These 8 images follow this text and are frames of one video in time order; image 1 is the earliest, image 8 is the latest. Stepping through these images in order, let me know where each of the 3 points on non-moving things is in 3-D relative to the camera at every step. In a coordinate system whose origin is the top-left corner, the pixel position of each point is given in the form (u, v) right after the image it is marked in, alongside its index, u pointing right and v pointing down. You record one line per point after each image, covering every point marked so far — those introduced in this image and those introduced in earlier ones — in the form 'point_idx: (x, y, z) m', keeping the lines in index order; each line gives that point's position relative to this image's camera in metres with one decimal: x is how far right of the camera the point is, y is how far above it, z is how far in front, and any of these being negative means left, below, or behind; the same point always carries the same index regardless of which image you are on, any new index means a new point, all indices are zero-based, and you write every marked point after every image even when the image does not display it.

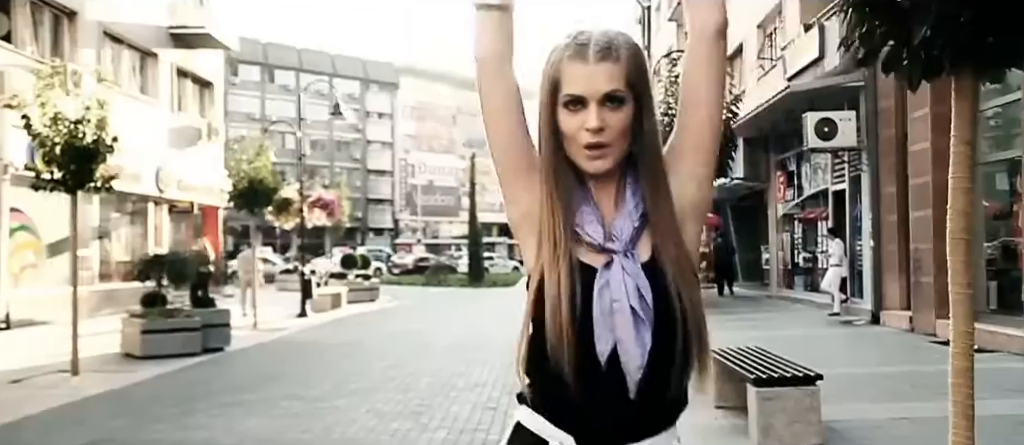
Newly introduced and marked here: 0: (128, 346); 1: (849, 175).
0: (-6.6, -2.1, +15.1) m
1: (+7.6, +1.1, +19.7) m
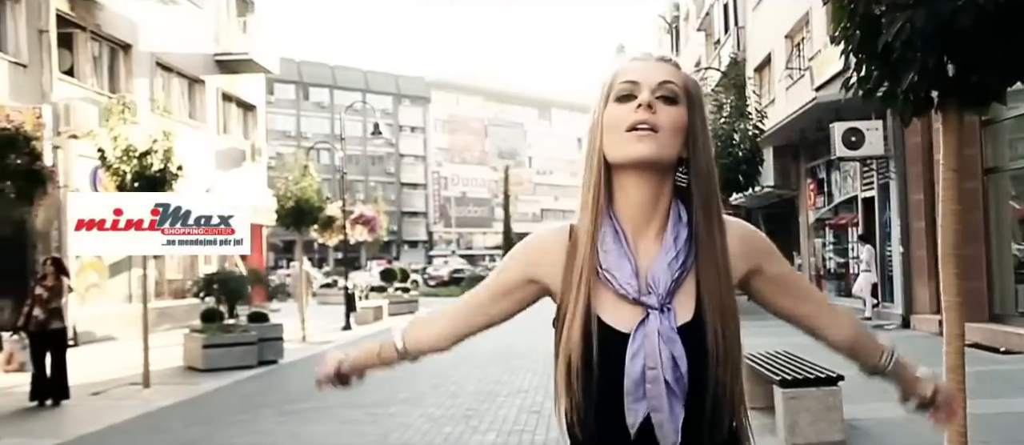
0: (-5.8, -2.5, +16.0) m
1: (+8.4, +0.9, +20.2) m
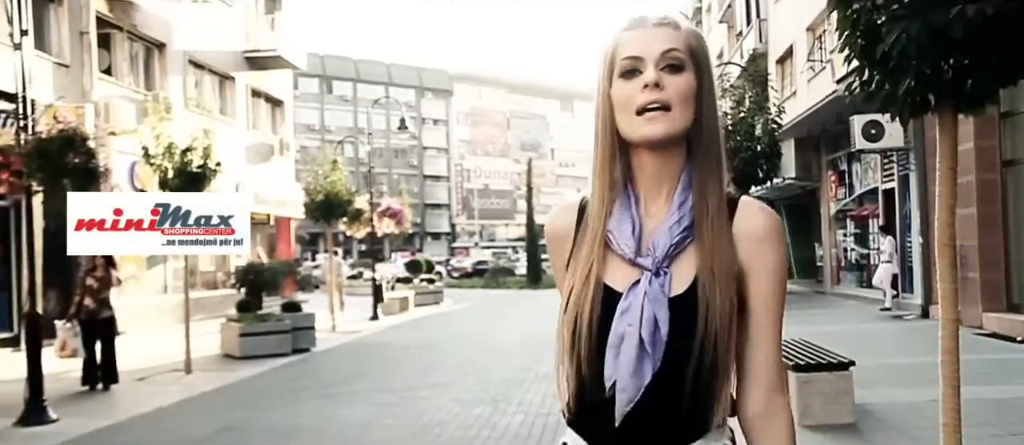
0: (-5.4, -2.4, +16.6) m
1: (+9.0, +1.1, +20.4) m
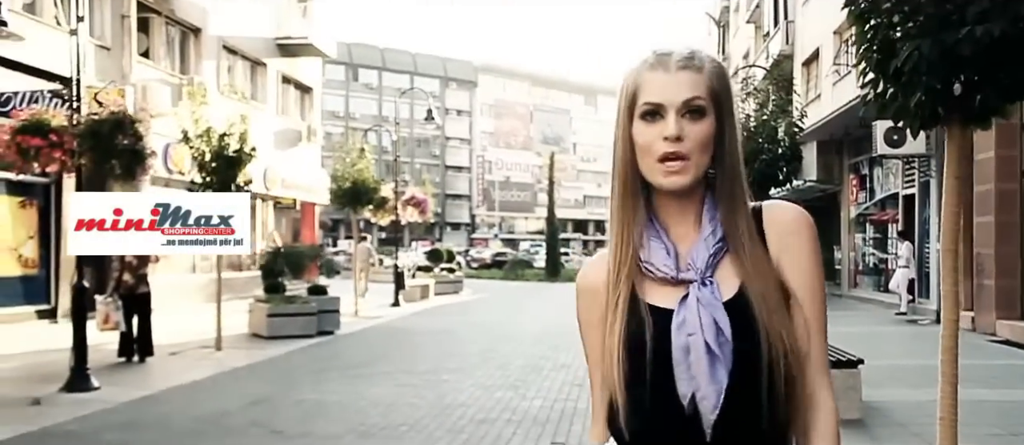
0: (-5.0, -2.0, +17.2) m
1: (+9.5, +1.0, +20.6) m
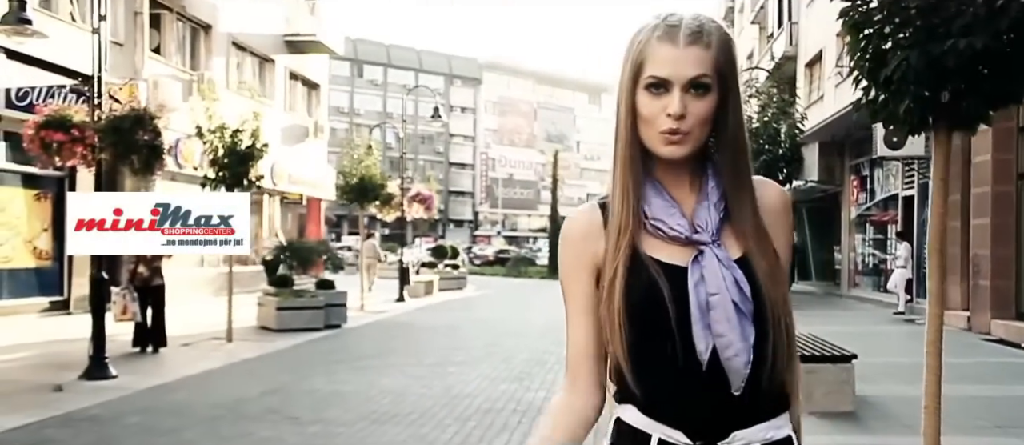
0: (-4.9, -1.9, +17.5) m
1: (+9.6, +0.9, +20.9) m
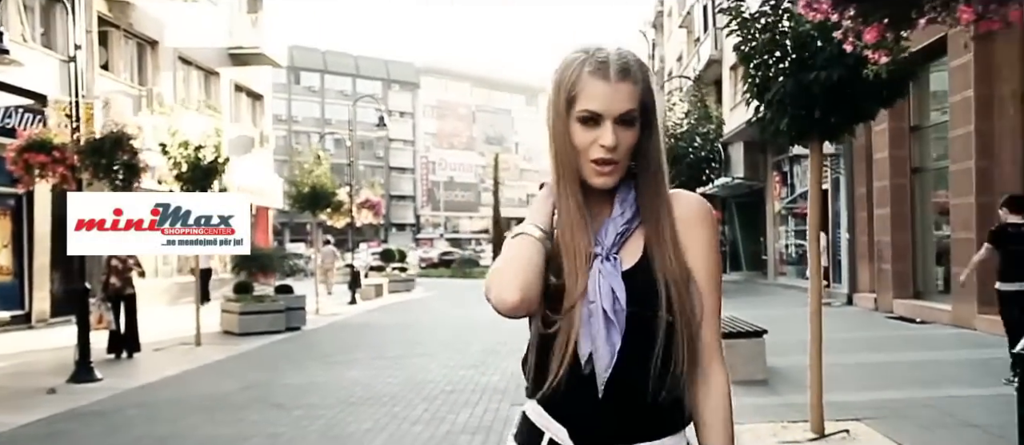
0: (-6.0, -2.1, +18.4) m
1: (+8.3, +1.2, +22.7) m
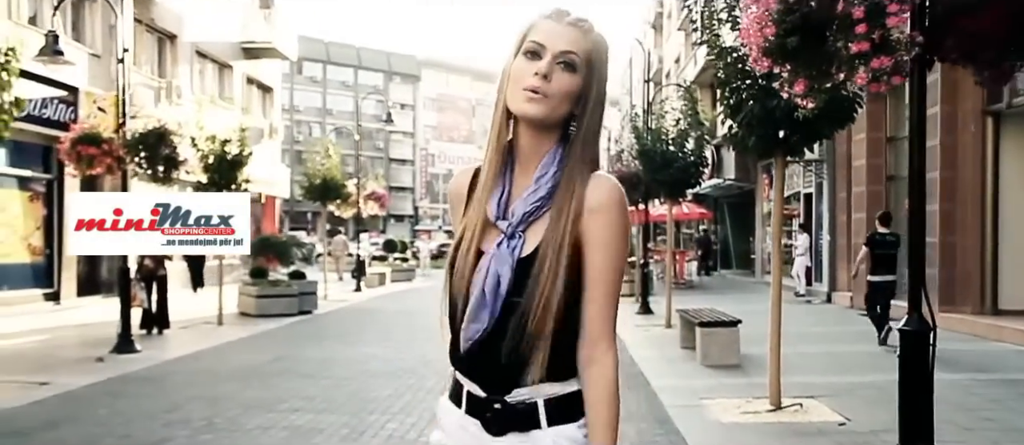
0: (-6.0, -1.9, +19.6) m
1: (+8.3, +1.1, +24.0) m
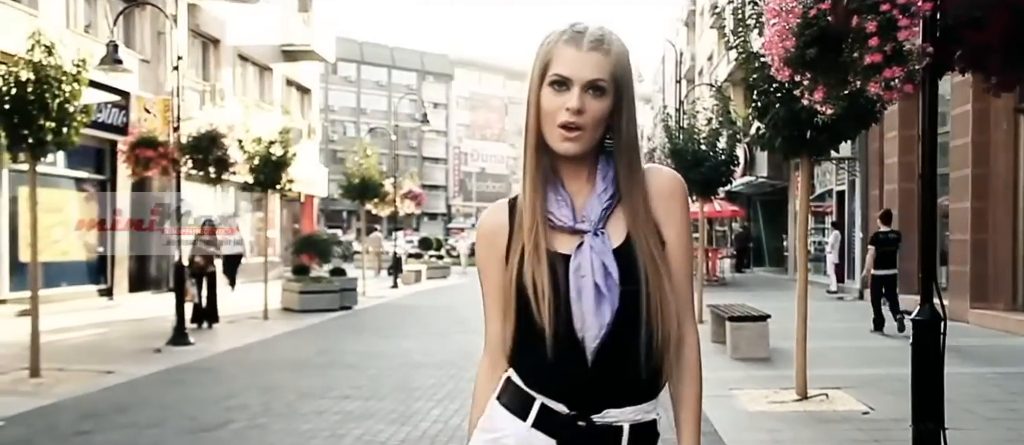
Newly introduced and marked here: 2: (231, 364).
0: (-5.2, -1.8, +20.3) m
1: (+9.2, +1.2, +24.2) m
2: (-3.7, -1.9, +11.8) m
